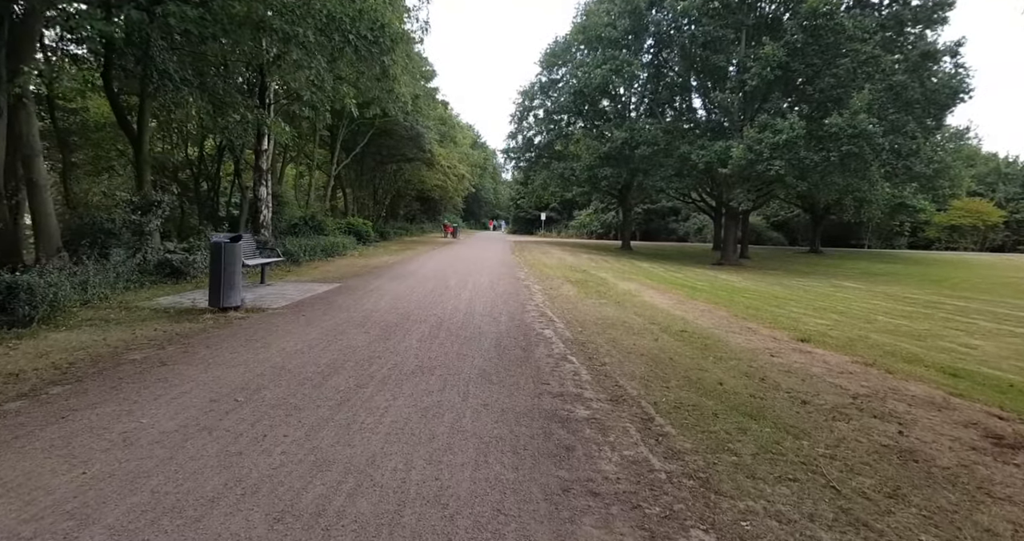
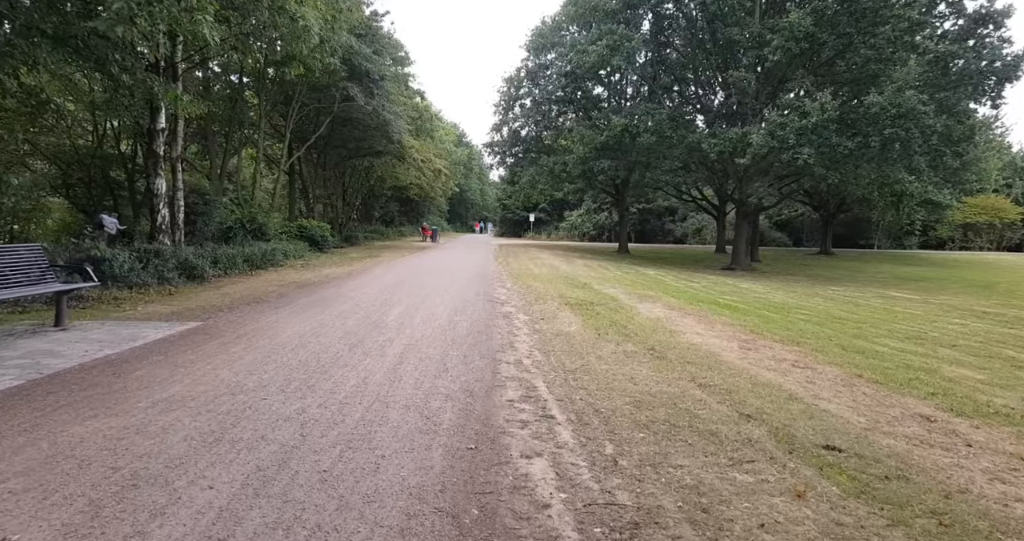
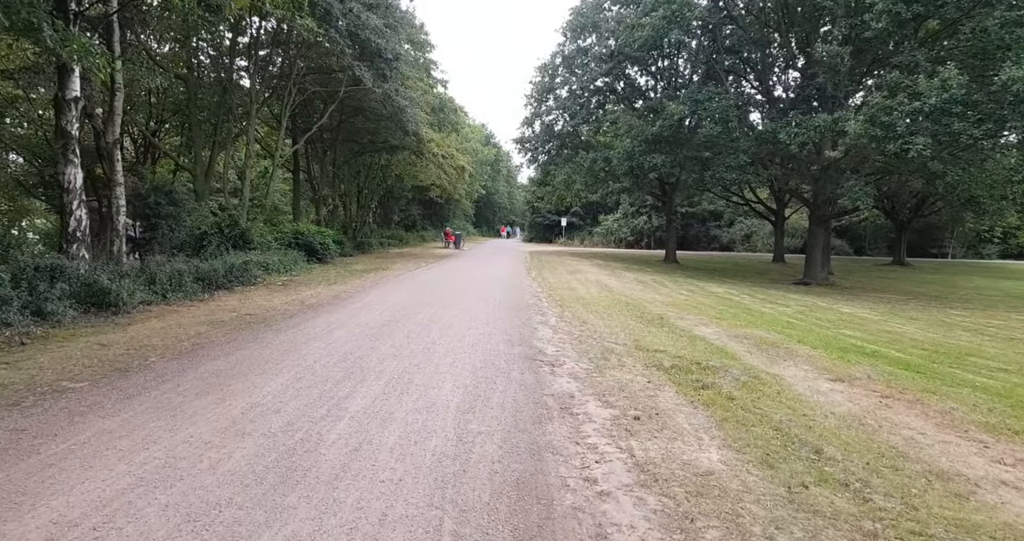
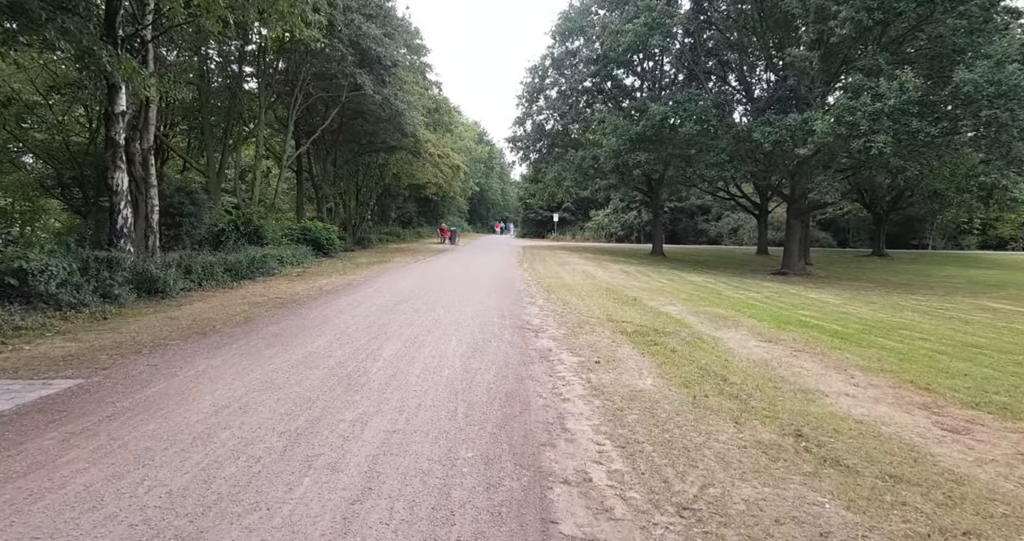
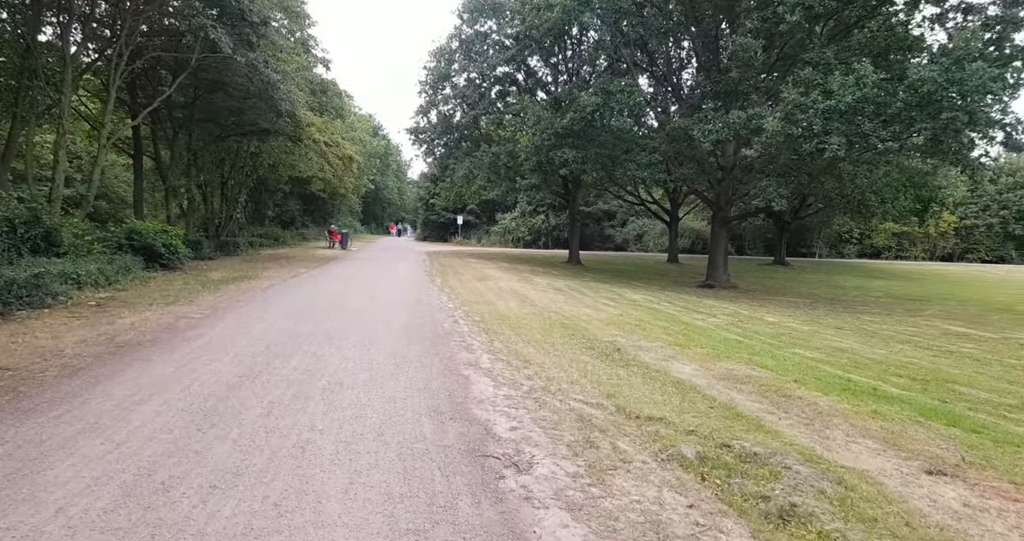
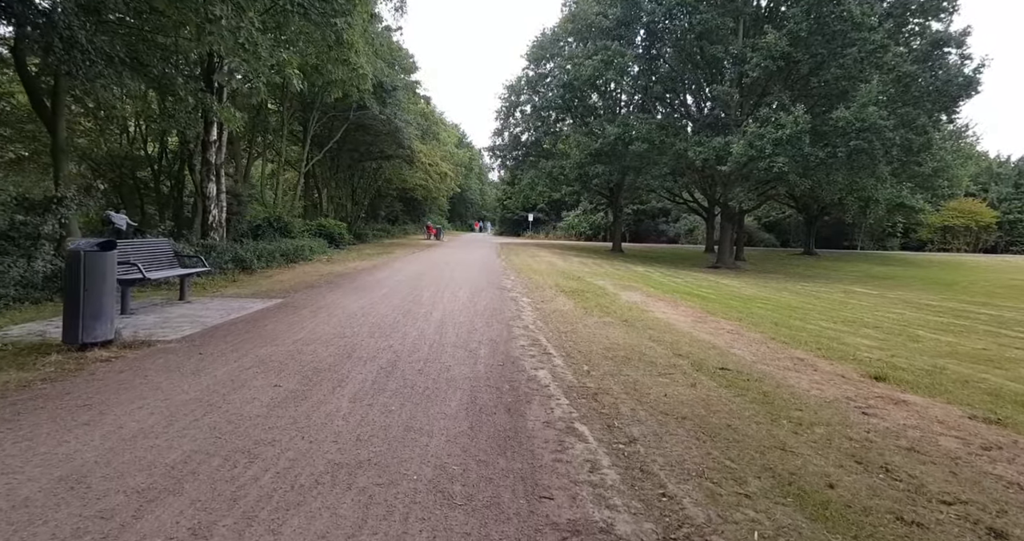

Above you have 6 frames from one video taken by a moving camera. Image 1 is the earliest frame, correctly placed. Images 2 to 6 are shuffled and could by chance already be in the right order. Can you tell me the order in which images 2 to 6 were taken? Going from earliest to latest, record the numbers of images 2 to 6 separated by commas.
6, 2, 4, 3, 5
